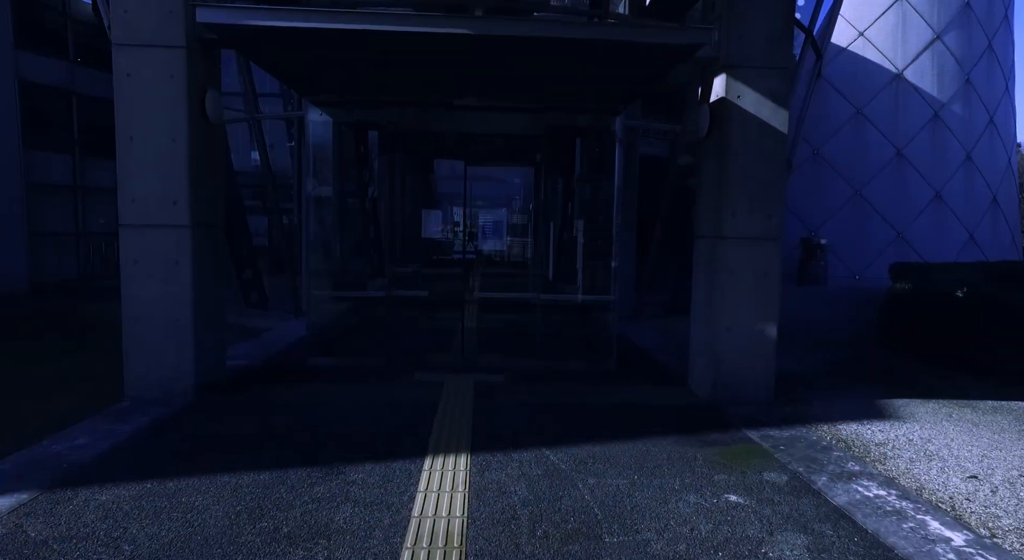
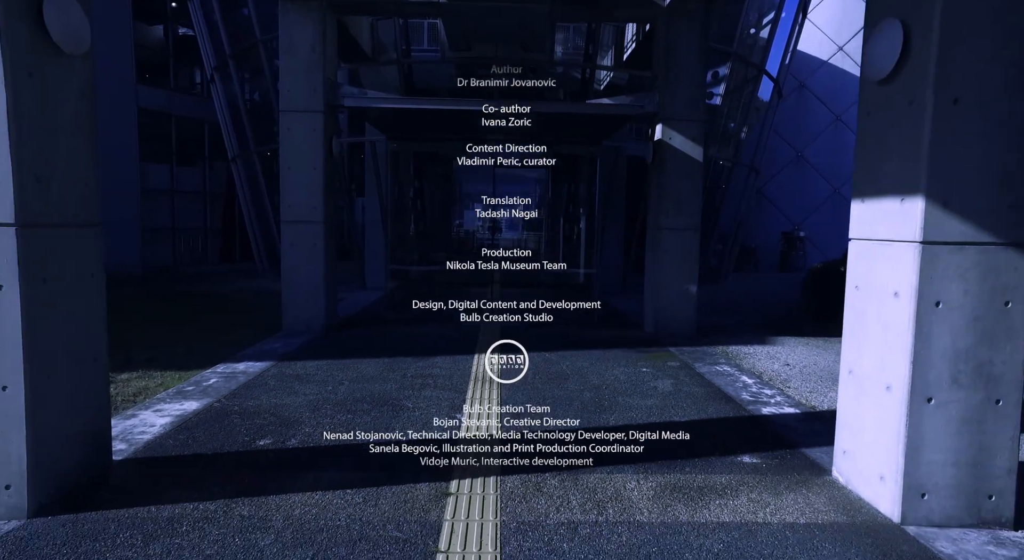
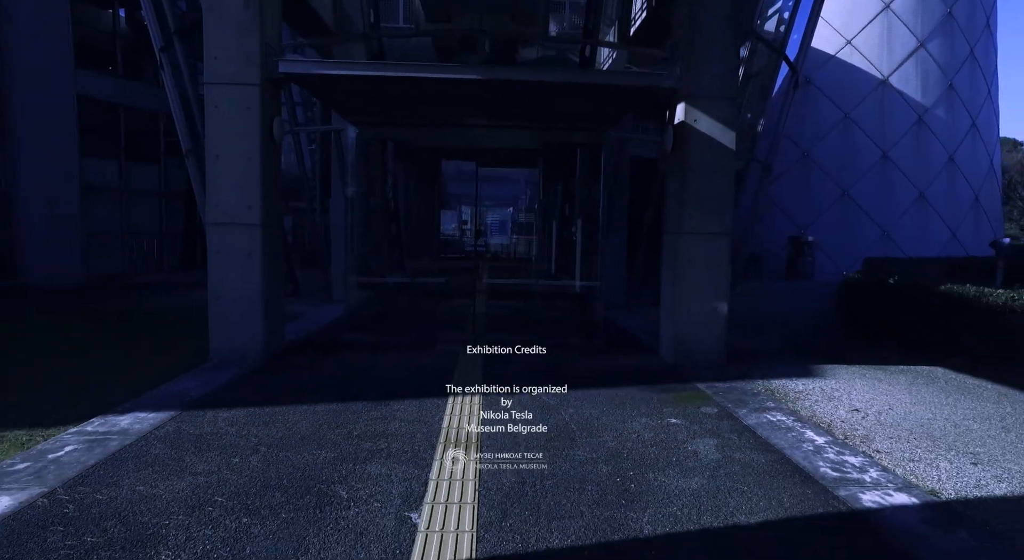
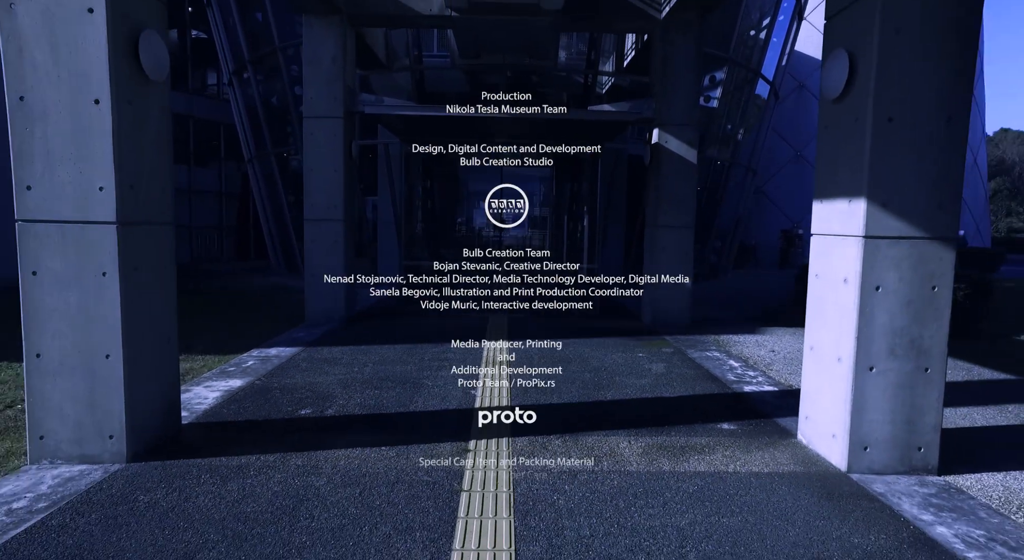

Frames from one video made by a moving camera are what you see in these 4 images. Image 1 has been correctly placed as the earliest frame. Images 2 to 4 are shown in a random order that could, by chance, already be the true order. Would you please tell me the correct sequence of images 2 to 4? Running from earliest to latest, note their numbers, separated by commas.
3, 2, 4
